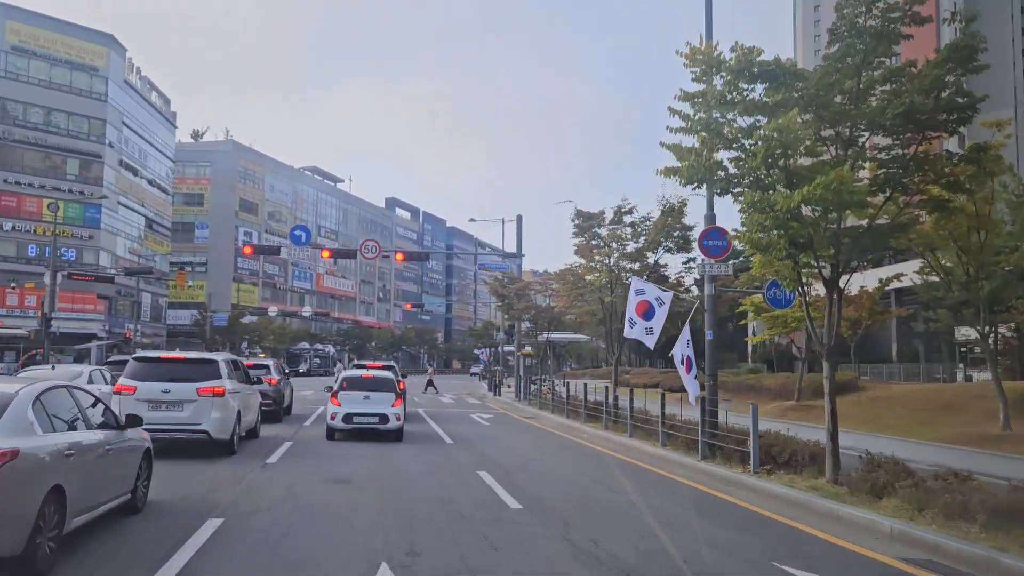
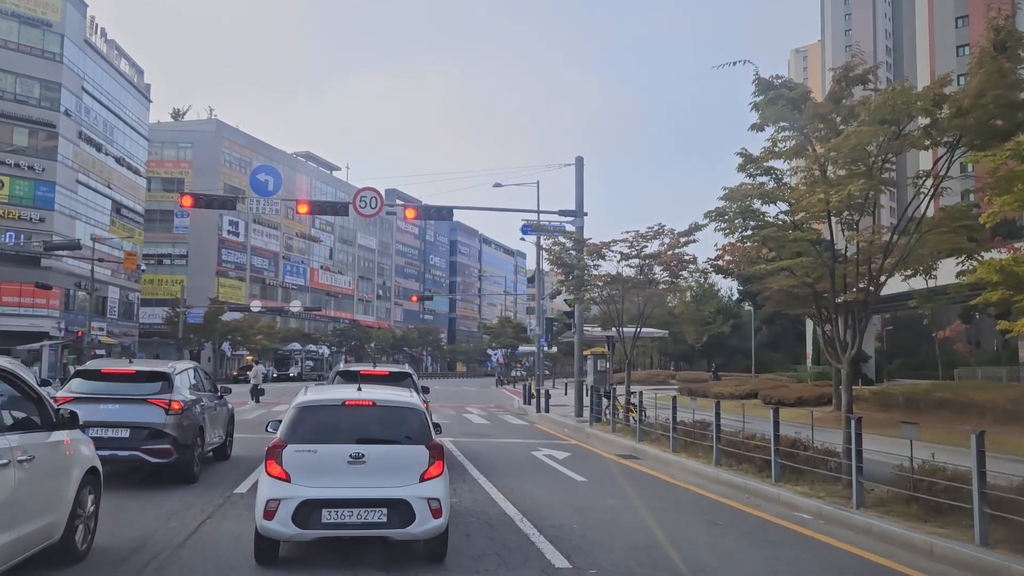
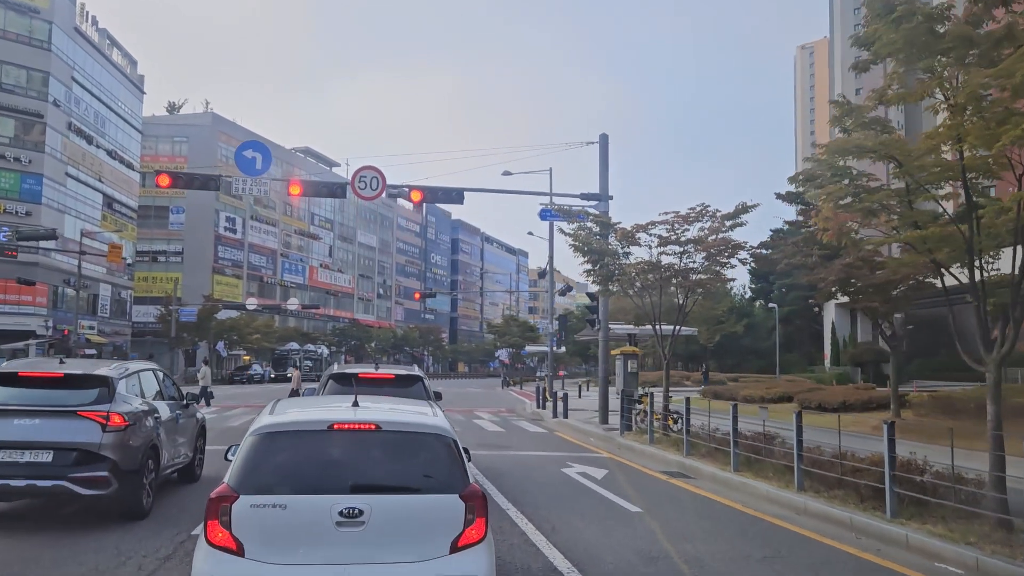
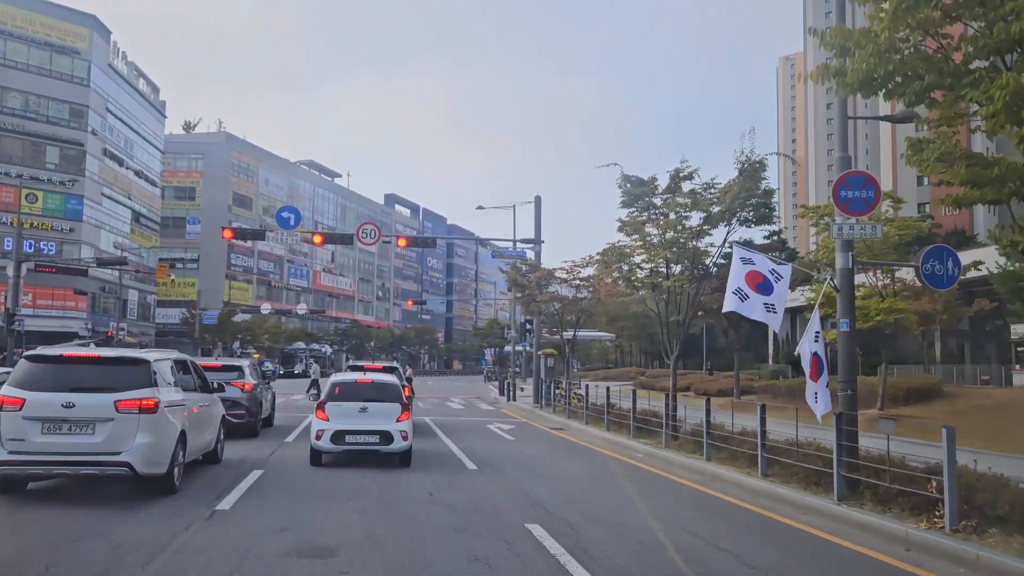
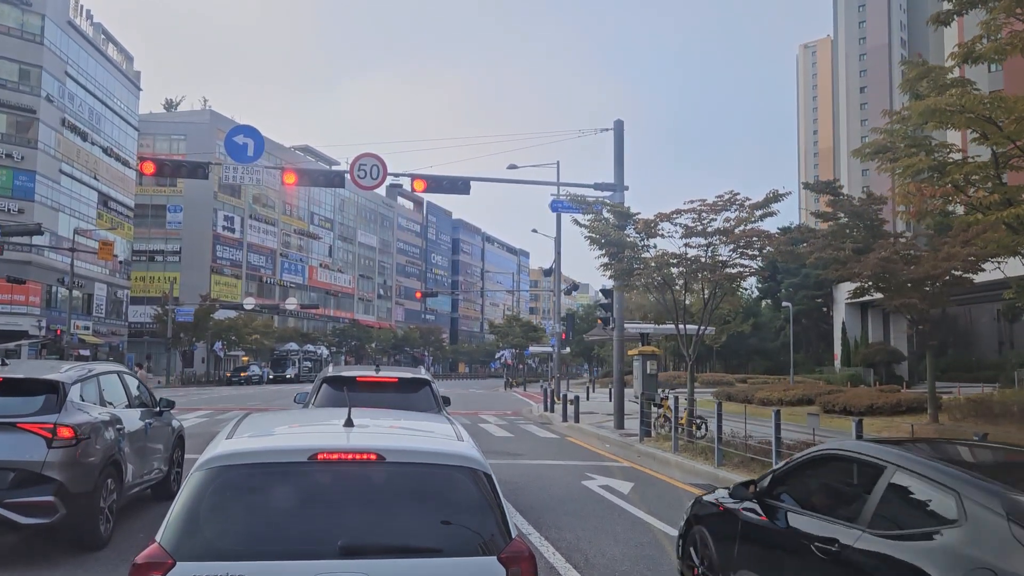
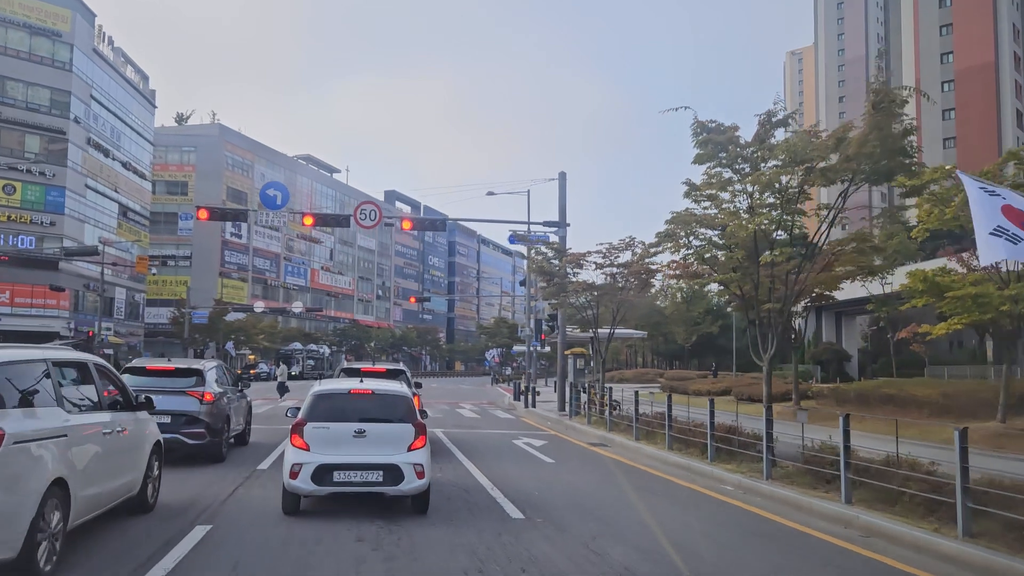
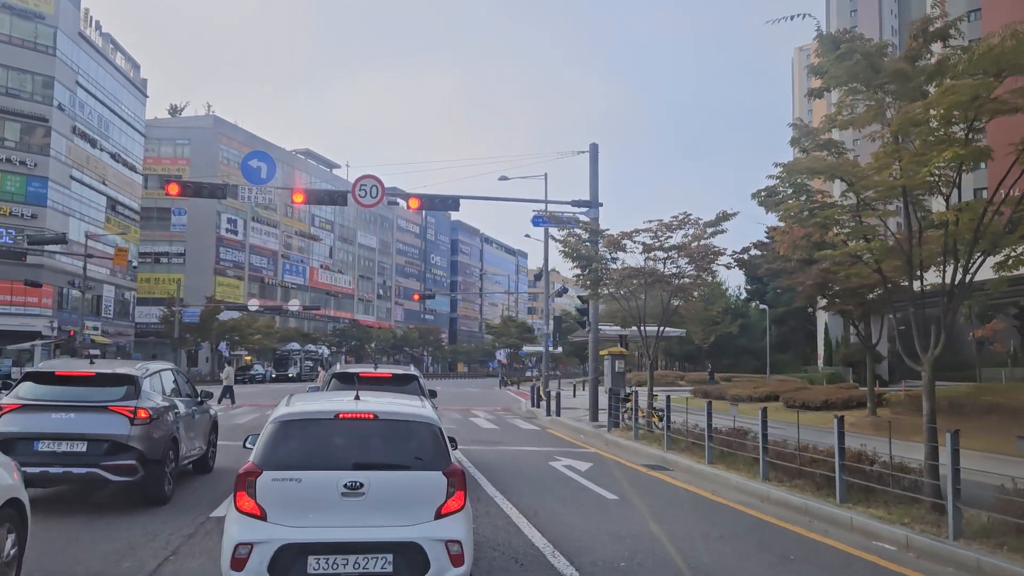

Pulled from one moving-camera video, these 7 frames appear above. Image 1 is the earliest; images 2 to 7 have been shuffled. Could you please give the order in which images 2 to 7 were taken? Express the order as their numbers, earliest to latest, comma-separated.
4, 6, 2, 7, 3, 5
